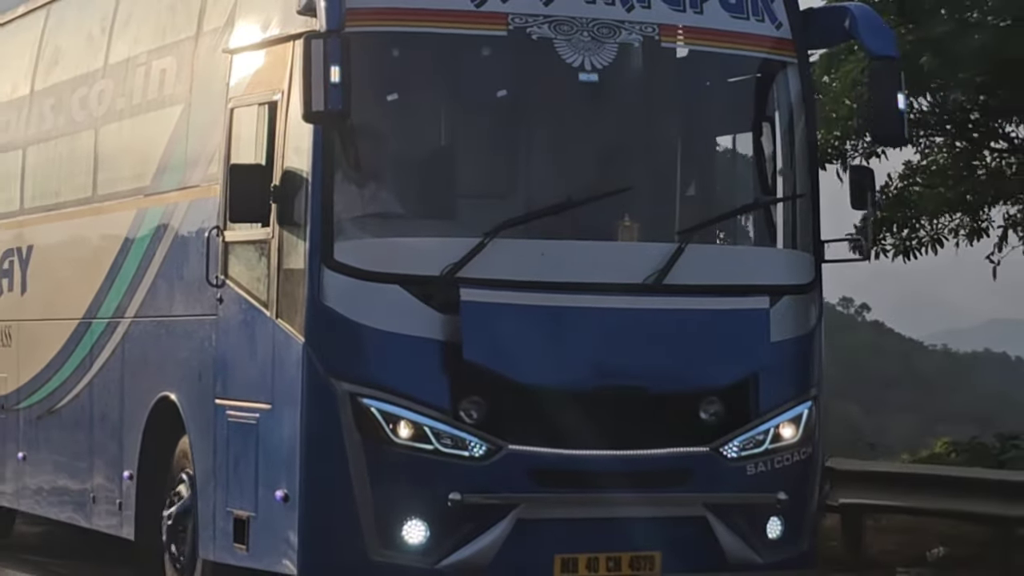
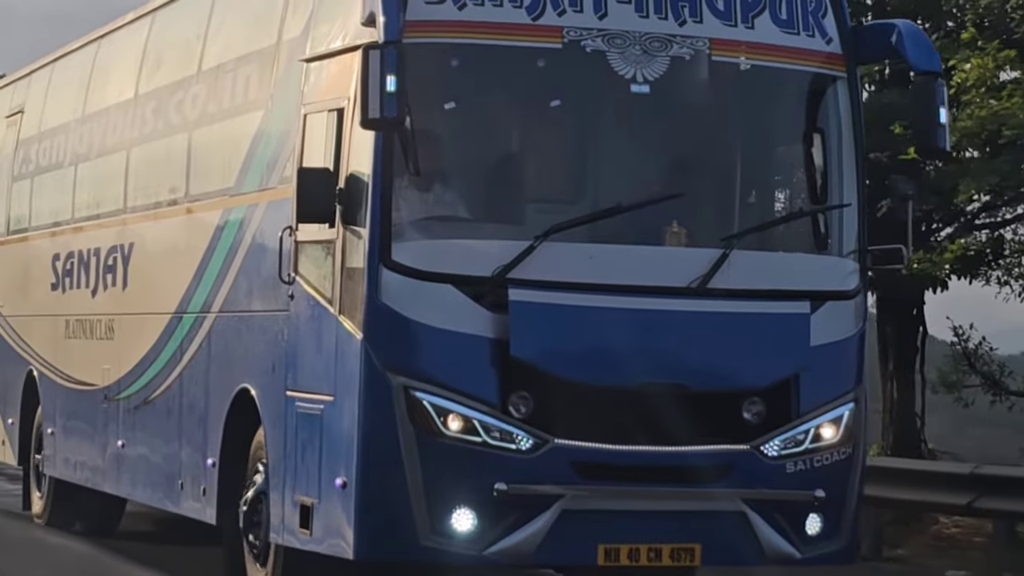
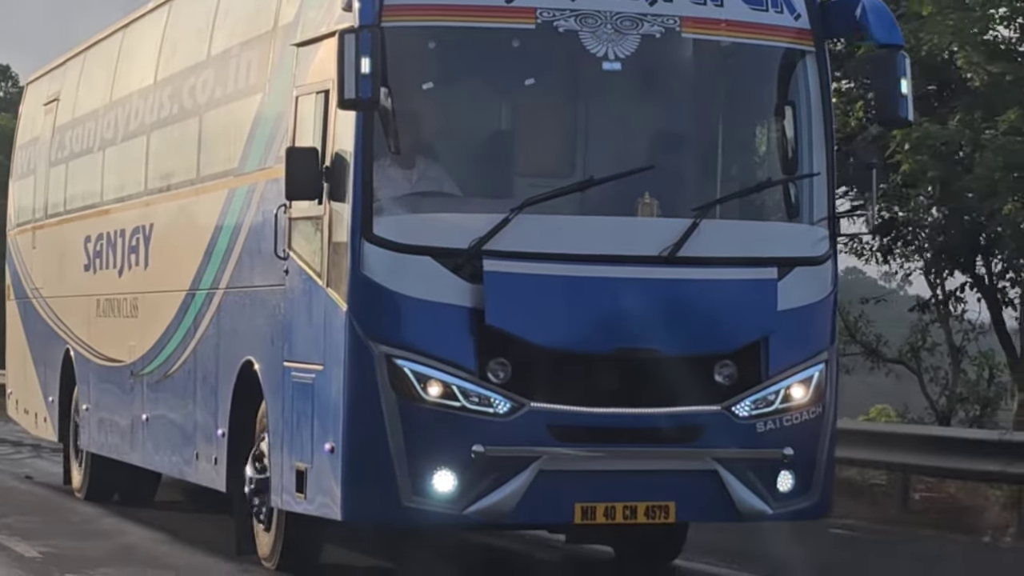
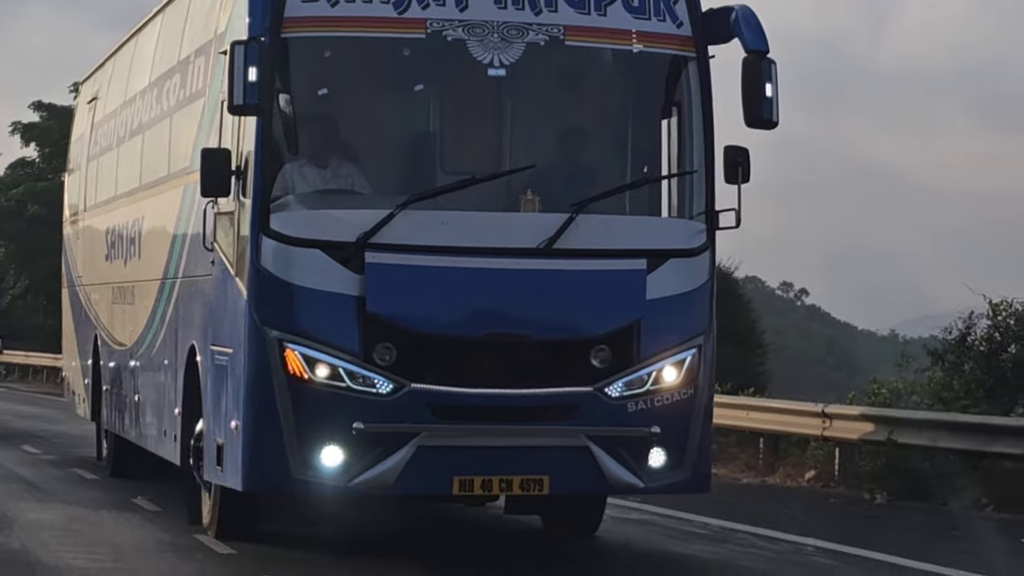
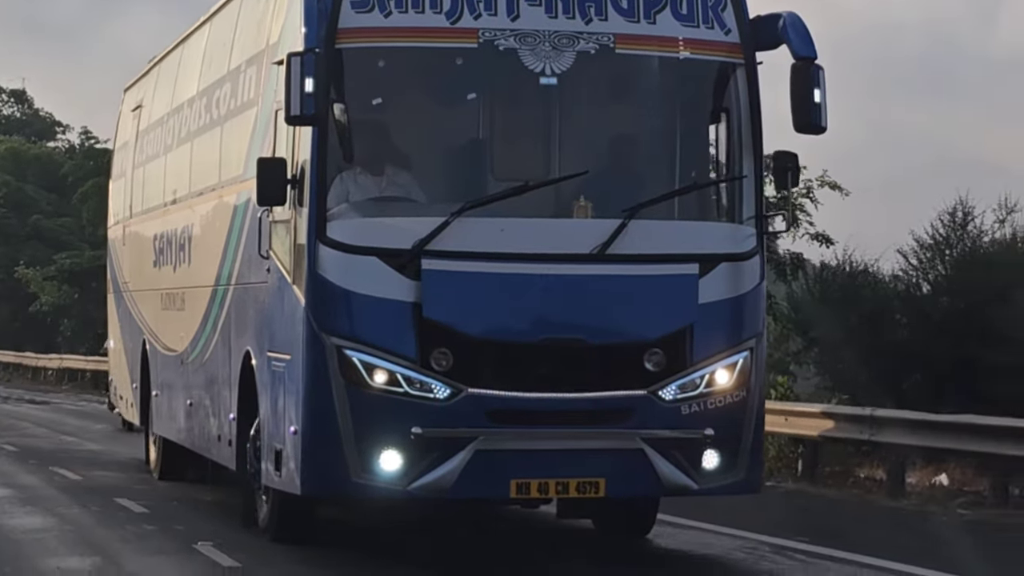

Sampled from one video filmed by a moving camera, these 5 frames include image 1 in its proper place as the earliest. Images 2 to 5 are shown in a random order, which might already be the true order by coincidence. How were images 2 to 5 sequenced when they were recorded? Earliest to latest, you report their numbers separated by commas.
2, 3, 5, 4
